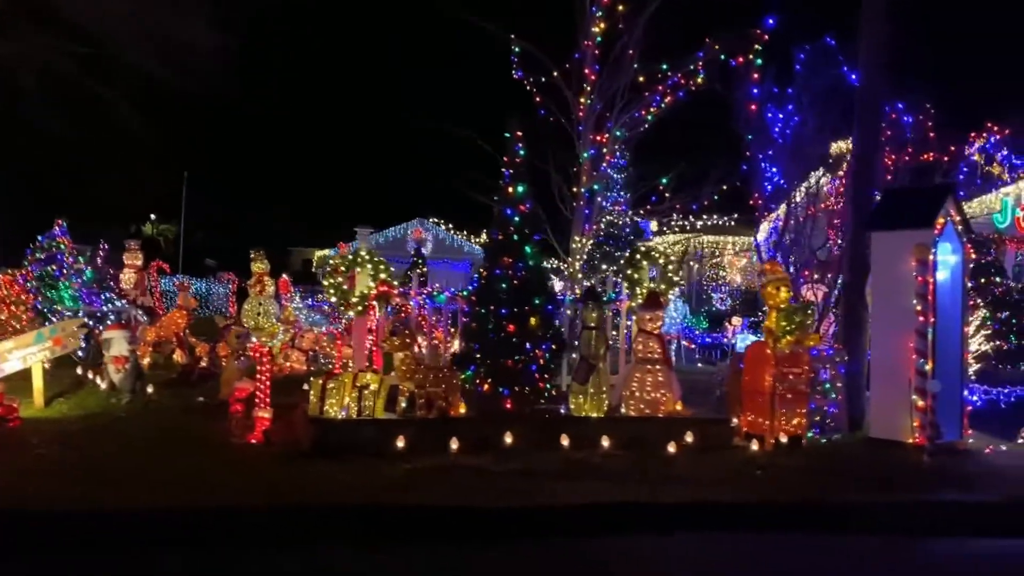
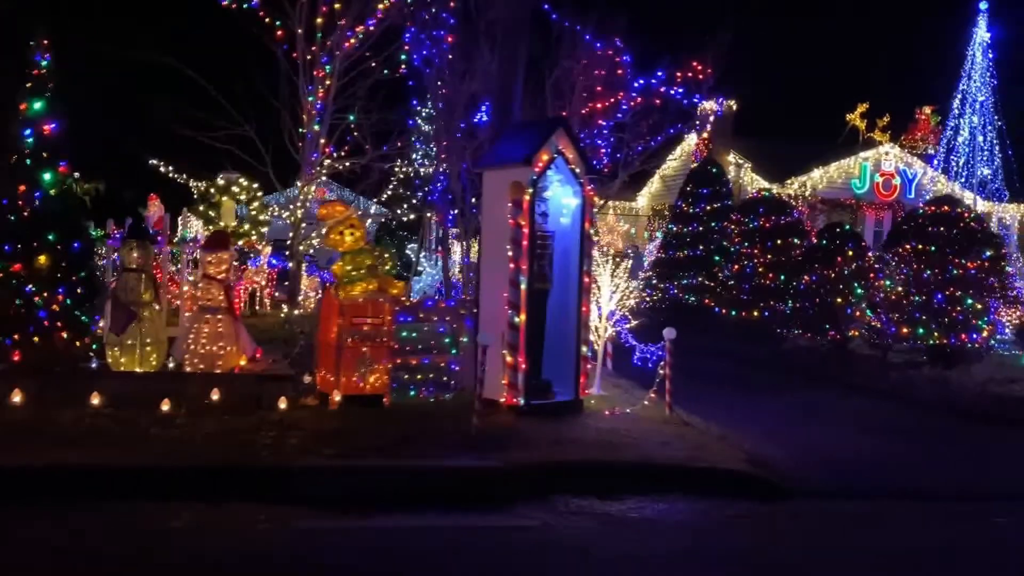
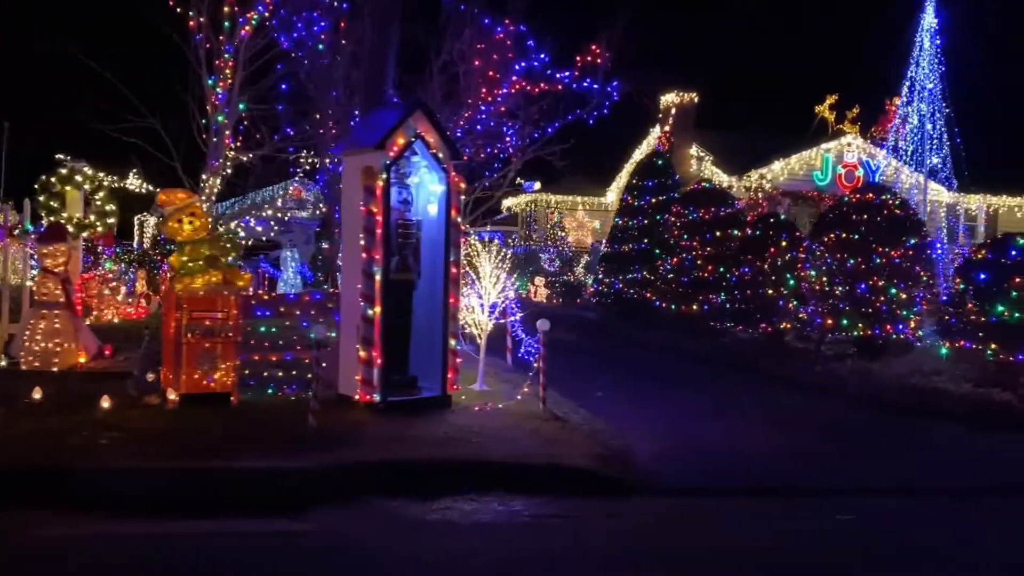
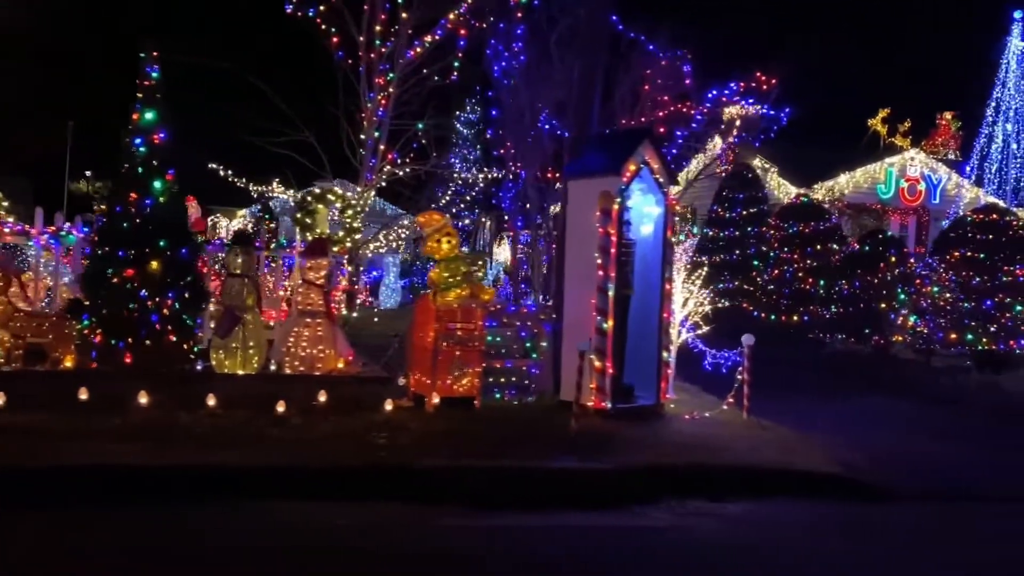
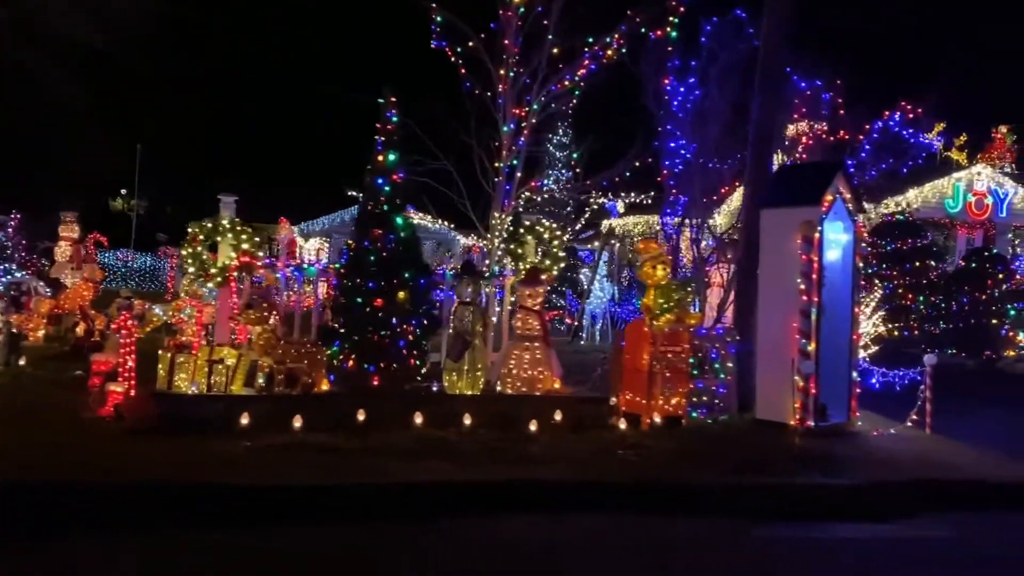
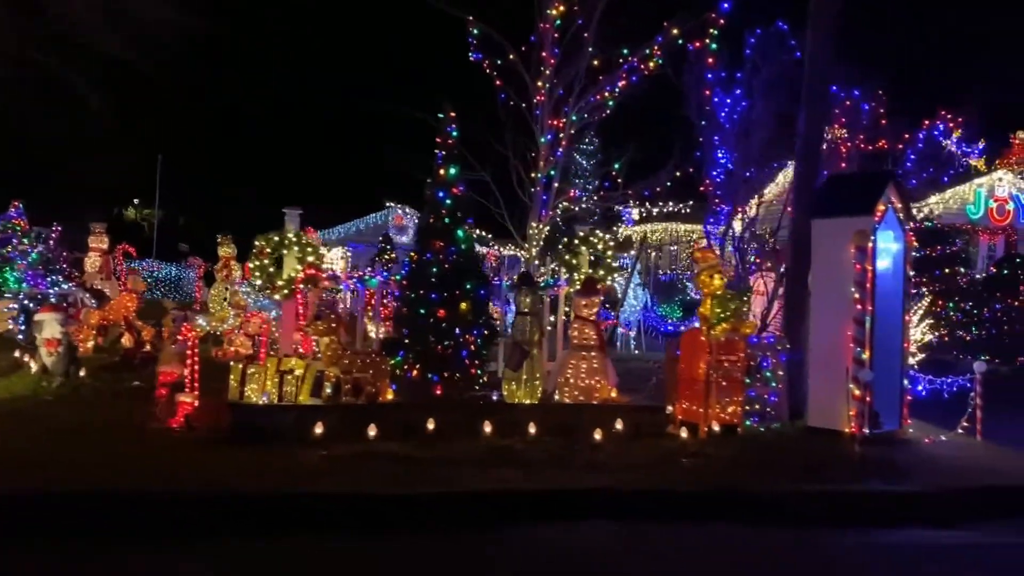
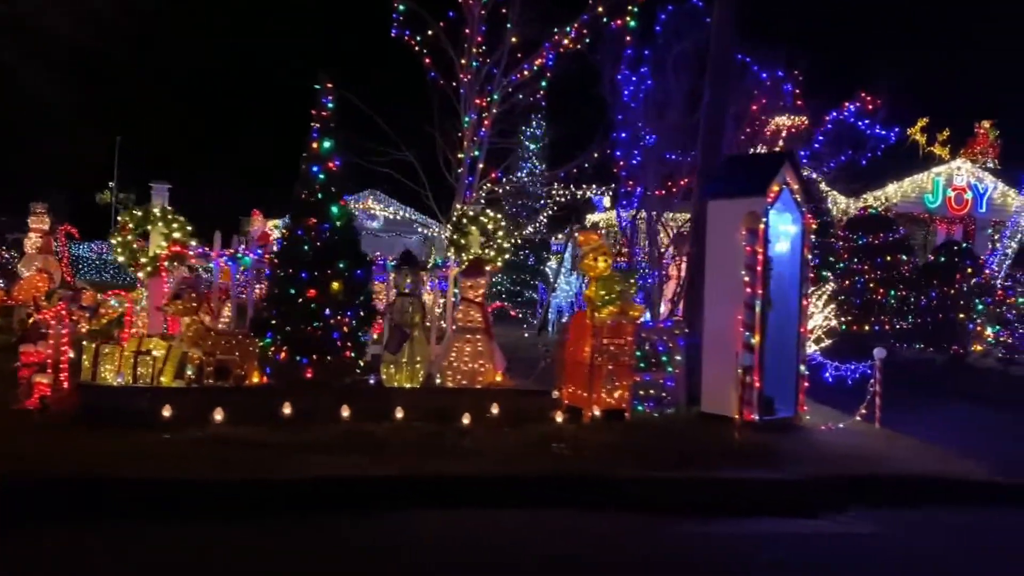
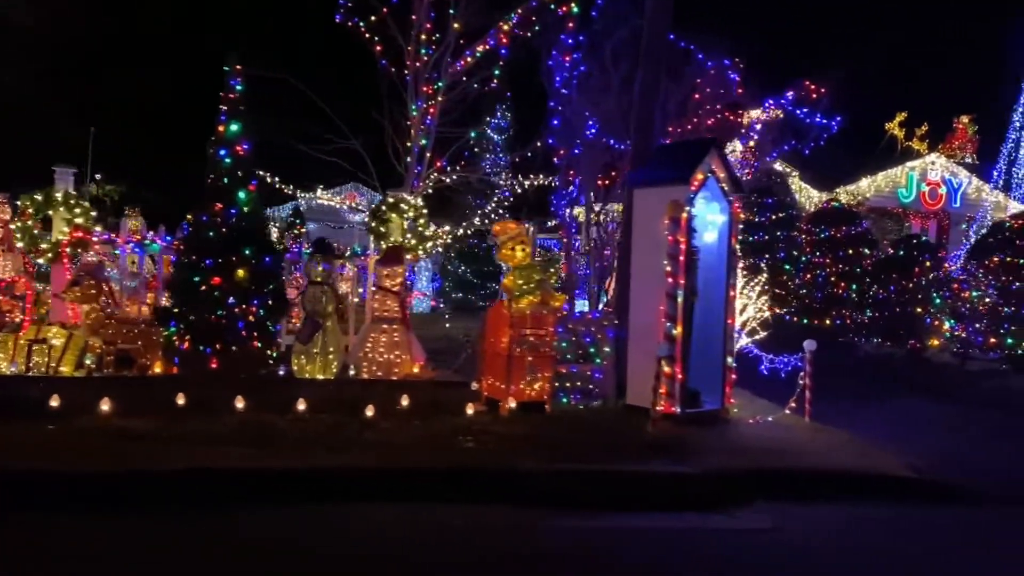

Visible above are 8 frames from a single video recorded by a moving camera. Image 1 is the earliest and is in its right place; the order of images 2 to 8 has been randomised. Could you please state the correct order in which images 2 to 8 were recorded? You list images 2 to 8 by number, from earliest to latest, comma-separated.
6, 5, 7, 8, 4, 2, 3
